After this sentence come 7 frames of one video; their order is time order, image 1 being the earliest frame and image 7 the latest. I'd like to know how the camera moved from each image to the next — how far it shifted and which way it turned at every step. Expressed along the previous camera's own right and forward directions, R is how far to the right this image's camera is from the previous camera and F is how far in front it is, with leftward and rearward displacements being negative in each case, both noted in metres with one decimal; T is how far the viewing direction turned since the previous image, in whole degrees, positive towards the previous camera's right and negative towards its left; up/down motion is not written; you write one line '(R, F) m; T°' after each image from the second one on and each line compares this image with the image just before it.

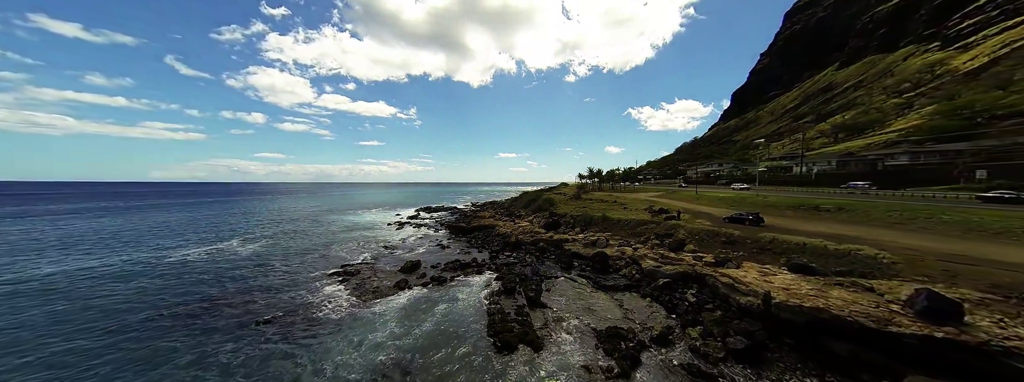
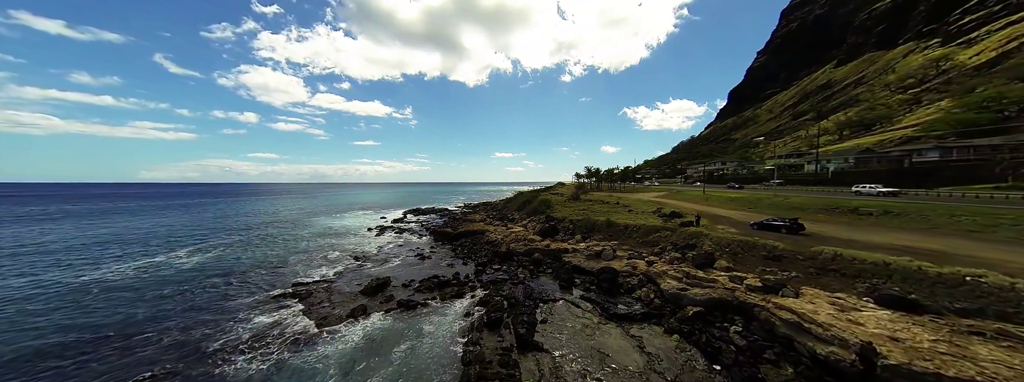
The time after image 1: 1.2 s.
(+0.7, +4.2) m; +1°
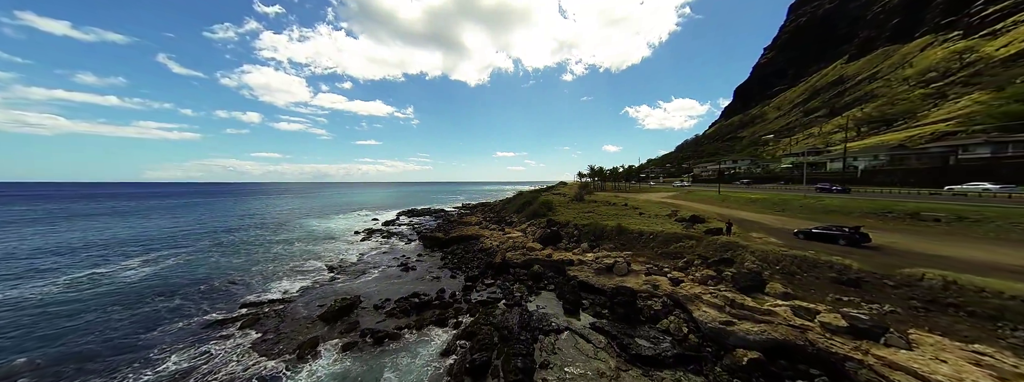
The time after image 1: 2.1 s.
(+0.5, +3.5) m; 0°
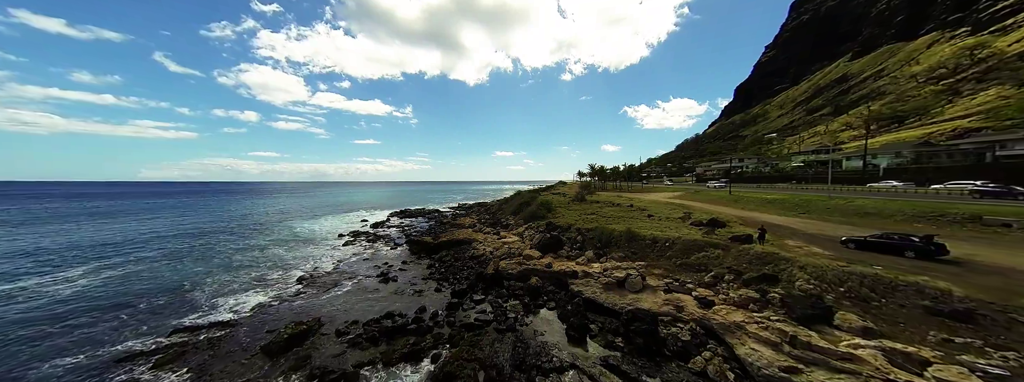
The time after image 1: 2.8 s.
(+0.4, +2.9) m; 0°
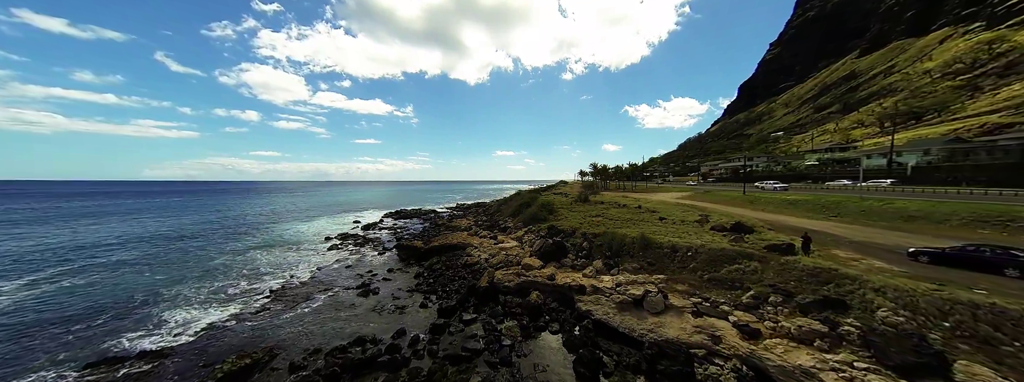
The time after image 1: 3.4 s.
(+0.2, +2.6) m; 0°
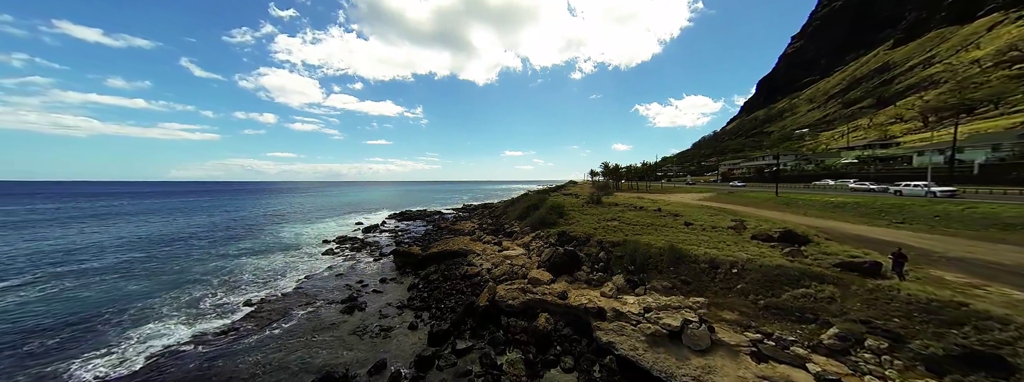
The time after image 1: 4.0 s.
(+0.2, +2.5) m; -2°
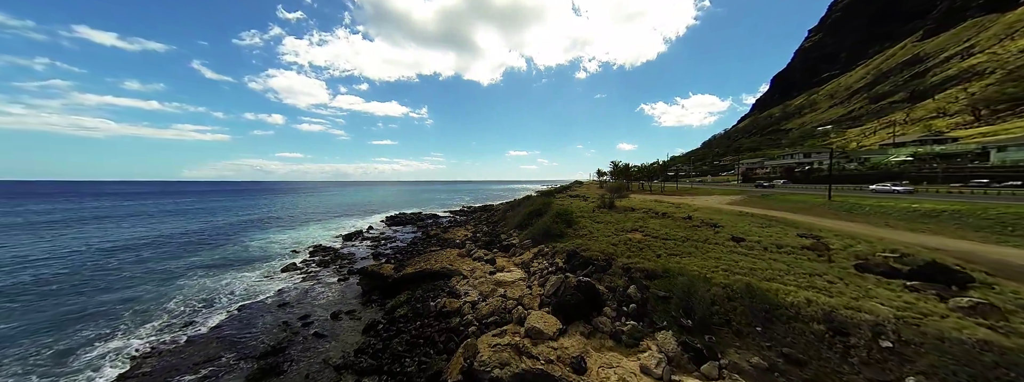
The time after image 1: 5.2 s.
(+0.6, +5.2) m; -1°
